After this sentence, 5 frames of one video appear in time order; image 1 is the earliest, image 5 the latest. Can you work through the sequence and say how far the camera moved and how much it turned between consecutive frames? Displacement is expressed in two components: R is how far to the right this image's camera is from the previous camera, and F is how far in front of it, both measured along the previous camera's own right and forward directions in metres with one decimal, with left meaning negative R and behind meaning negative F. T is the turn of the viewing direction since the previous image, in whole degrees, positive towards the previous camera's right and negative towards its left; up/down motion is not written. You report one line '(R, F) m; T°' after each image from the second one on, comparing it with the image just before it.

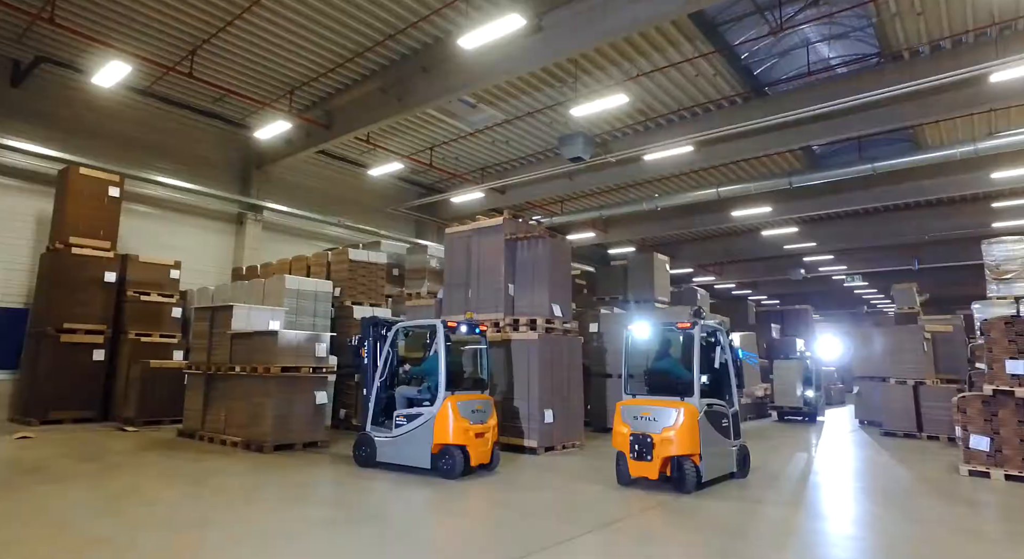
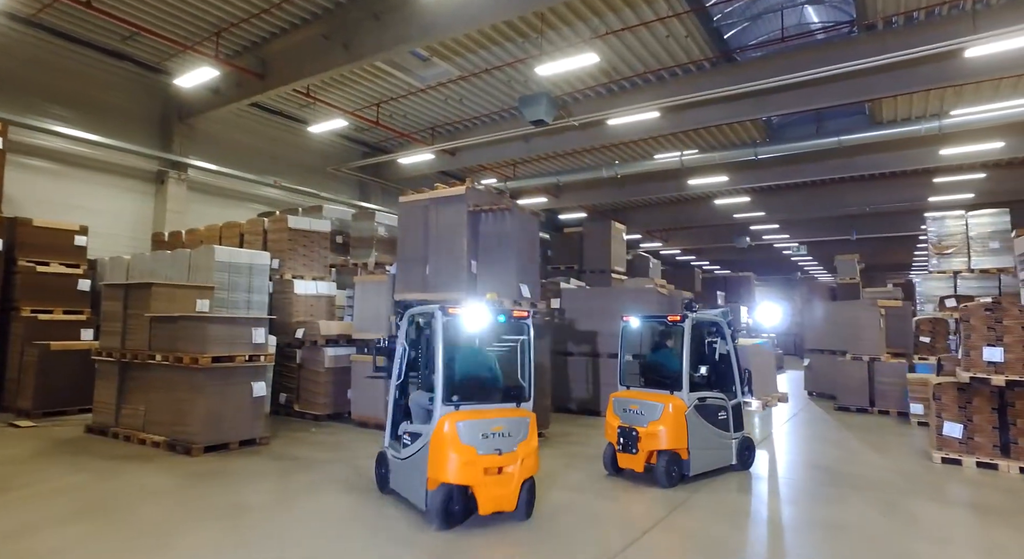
(-0.2, +0.6) m; +6°
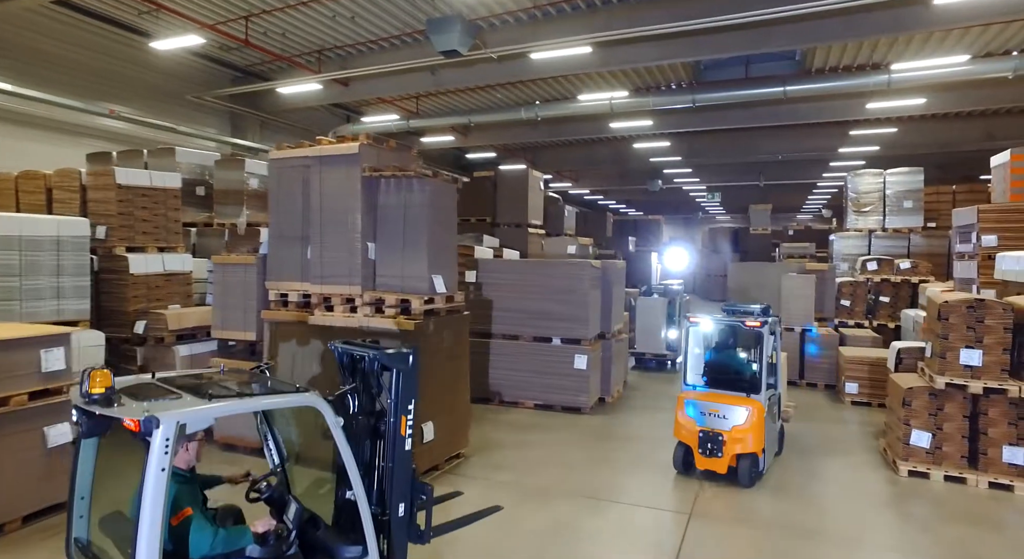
(-0.1, +1.4) m; +9°
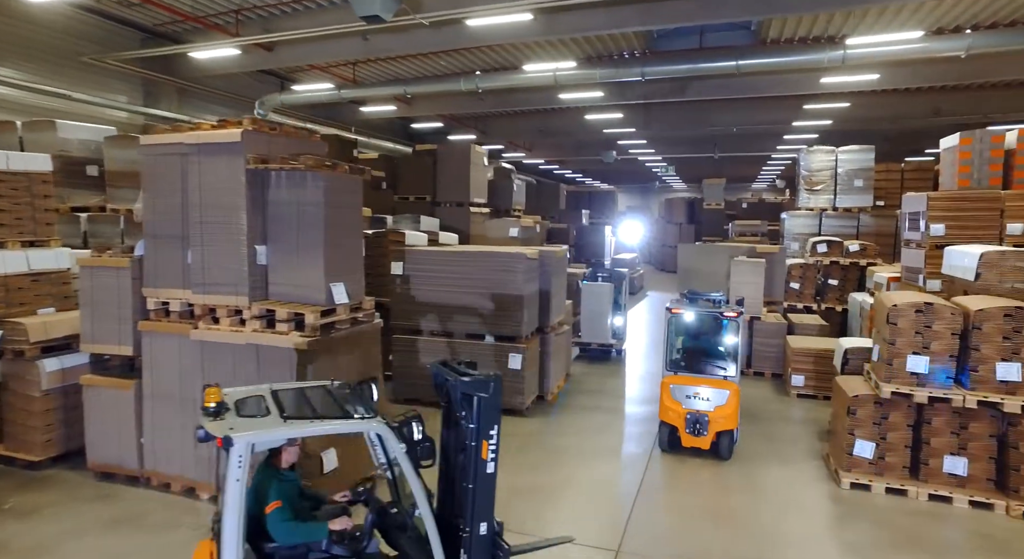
(+0.4, +0.5) m; +4°
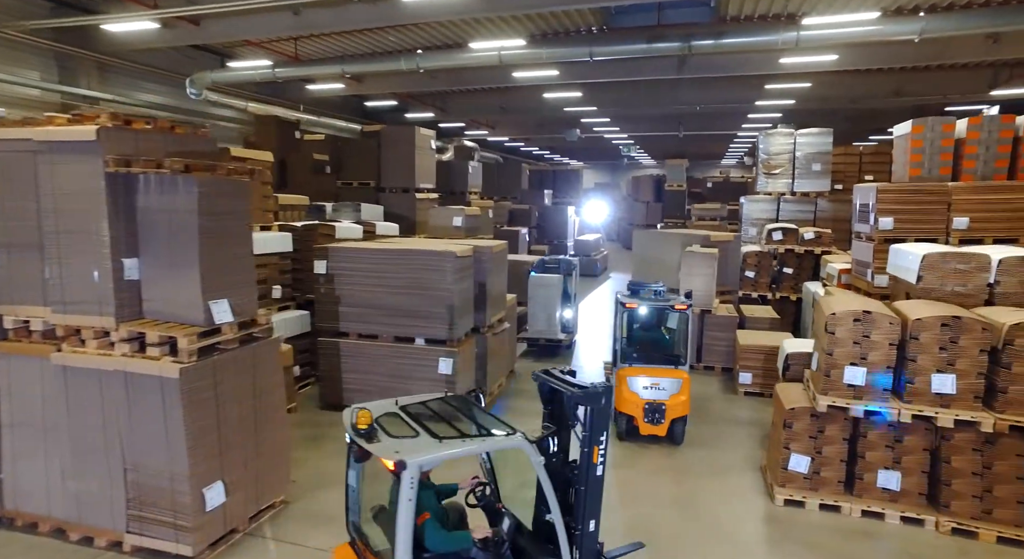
(+0.5, +0.4) m; +2°
